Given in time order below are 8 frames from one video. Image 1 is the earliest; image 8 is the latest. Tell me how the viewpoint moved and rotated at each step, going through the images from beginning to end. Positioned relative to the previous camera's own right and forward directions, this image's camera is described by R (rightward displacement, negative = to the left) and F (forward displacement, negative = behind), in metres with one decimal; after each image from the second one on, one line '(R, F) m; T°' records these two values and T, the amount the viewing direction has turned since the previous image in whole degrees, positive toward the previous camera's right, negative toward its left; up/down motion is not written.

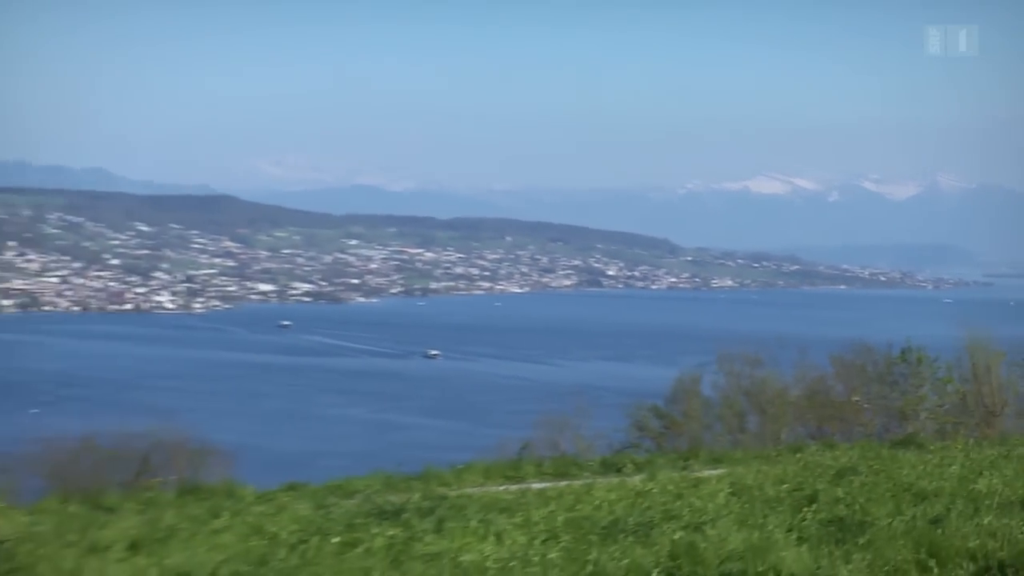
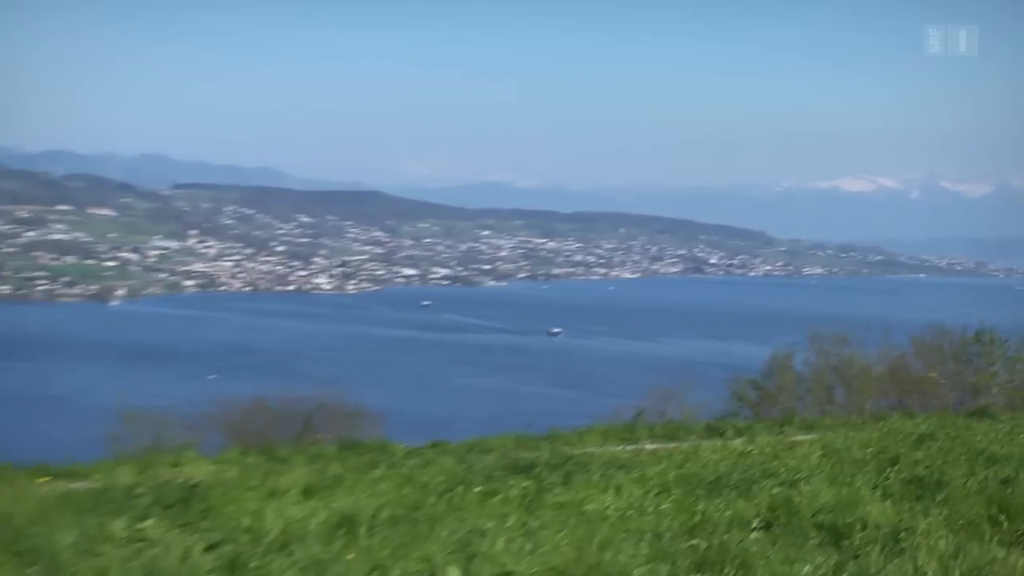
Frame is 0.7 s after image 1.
(-0.2, -0.6) m; -3°
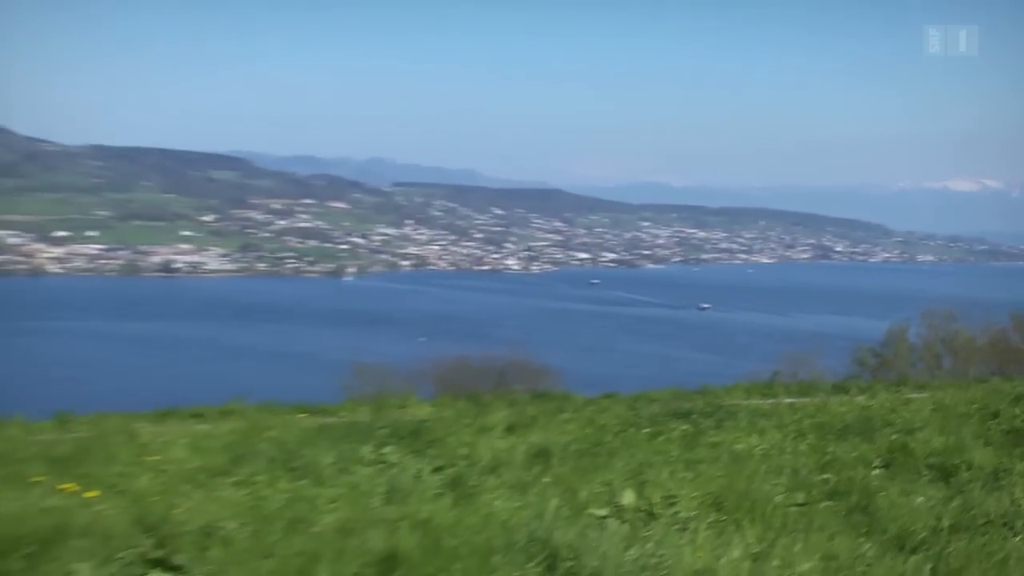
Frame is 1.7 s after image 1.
(-0.3, -1.1) m; -4°
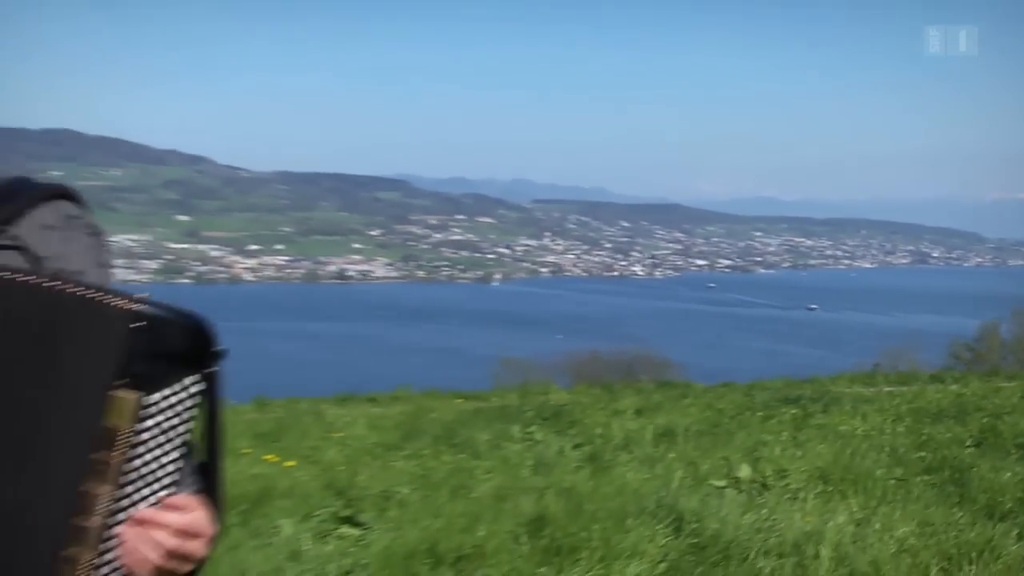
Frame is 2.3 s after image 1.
(-0.1, -0.9) m; -5°
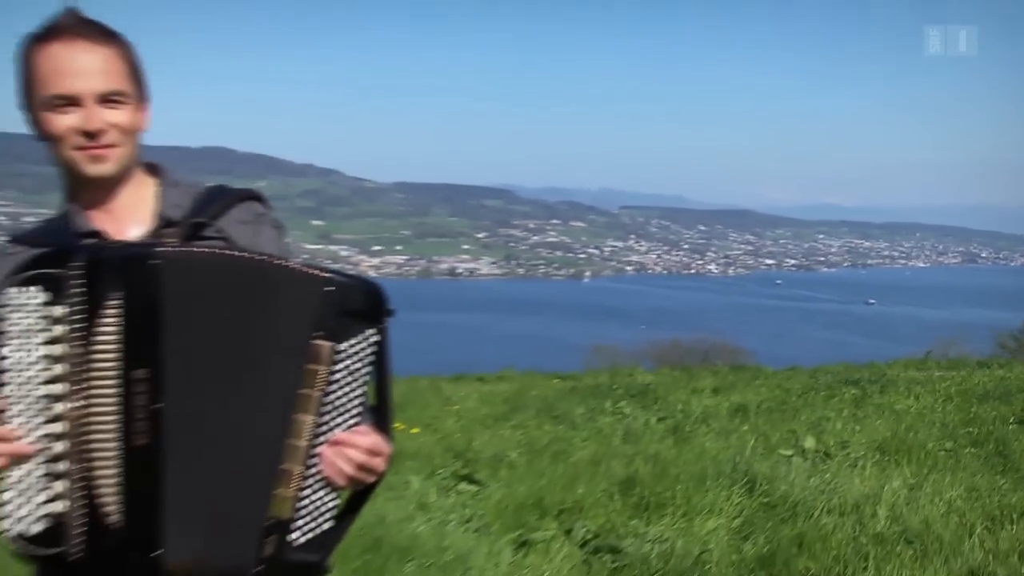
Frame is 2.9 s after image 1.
(-0.2, -0.9) m; -3°
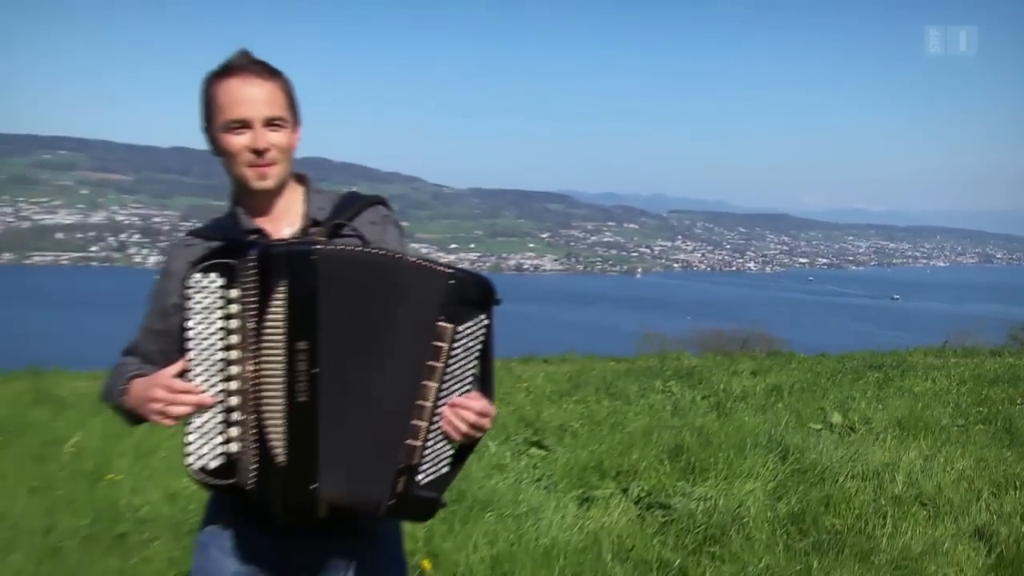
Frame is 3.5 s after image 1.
(-0.2, -1.0) m; -2°
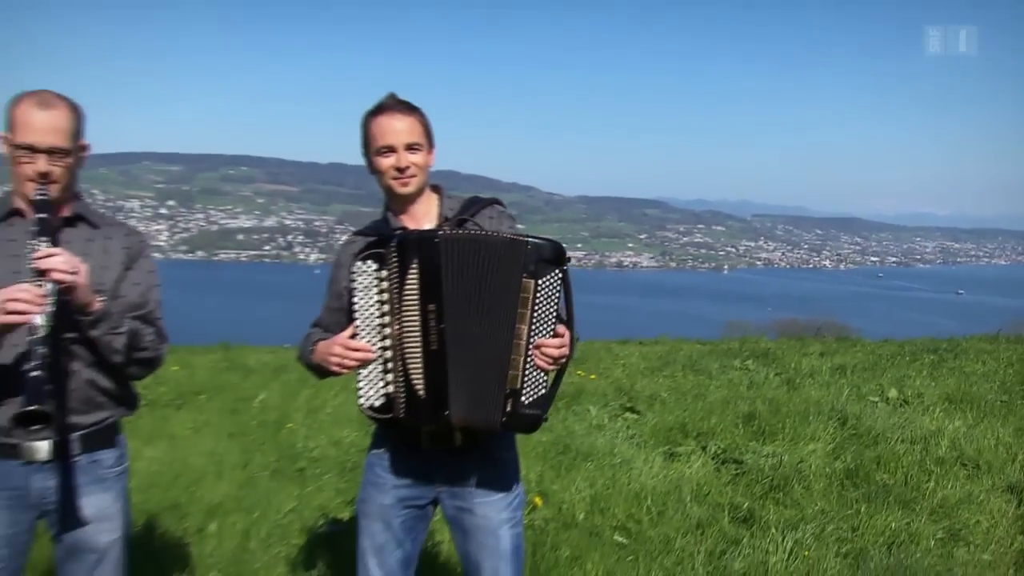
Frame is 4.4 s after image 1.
(+0.1, -1.5) m; -5°
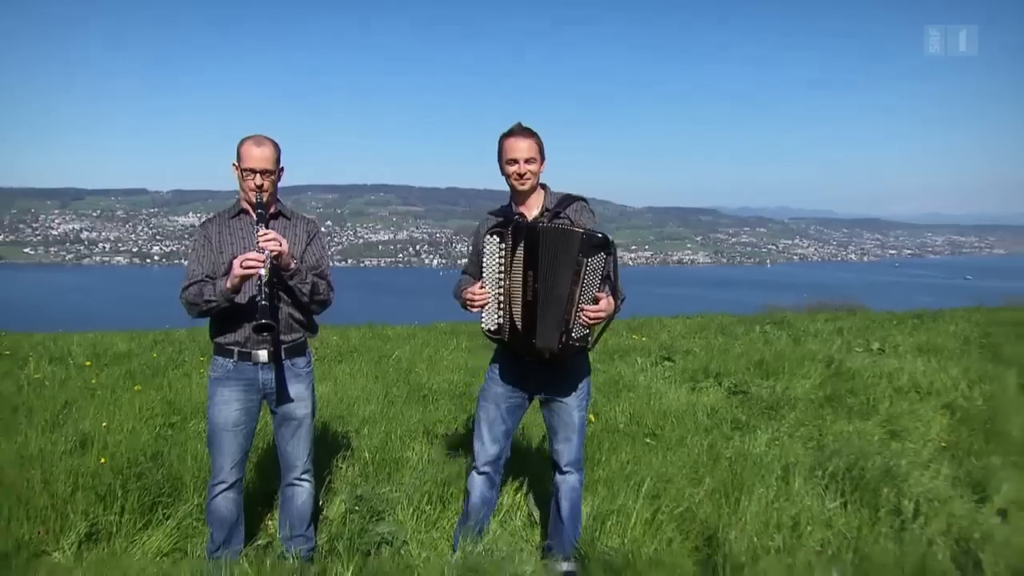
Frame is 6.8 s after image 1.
(+0.7, -3.1) m; -6°
